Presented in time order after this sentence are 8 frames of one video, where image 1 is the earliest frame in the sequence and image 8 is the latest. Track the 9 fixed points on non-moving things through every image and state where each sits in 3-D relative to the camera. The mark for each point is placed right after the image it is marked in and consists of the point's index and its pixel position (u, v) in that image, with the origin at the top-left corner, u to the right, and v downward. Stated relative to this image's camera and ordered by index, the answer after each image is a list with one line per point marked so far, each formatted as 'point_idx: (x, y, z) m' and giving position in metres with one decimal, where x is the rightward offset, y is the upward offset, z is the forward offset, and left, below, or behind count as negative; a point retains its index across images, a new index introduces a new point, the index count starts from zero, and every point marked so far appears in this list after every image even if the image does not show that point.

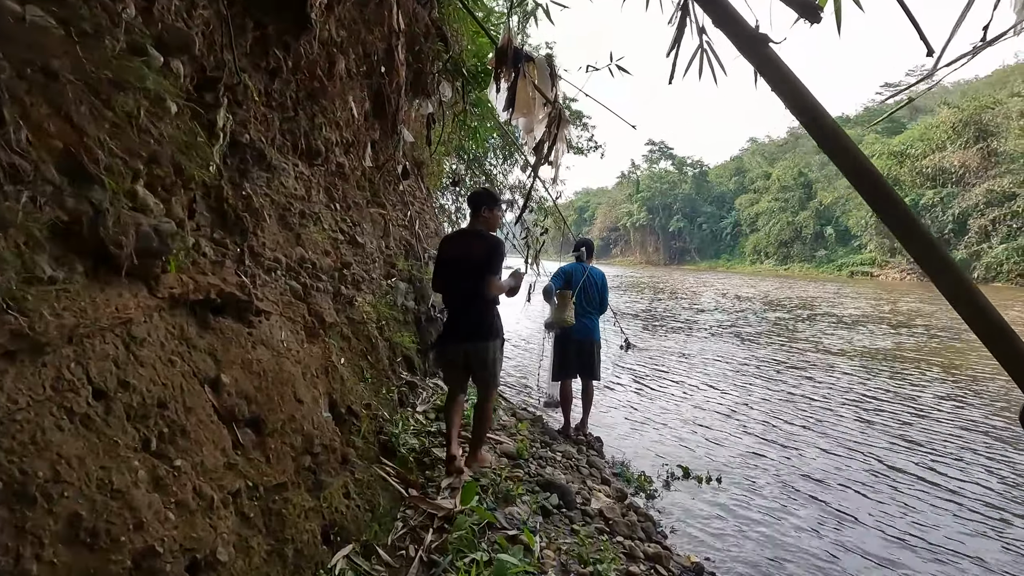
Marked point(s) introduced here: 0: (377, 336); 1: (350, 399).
0: (-1.2, -0.4, +4.7) m
1: (-1.1, -0.7, +3.5) m
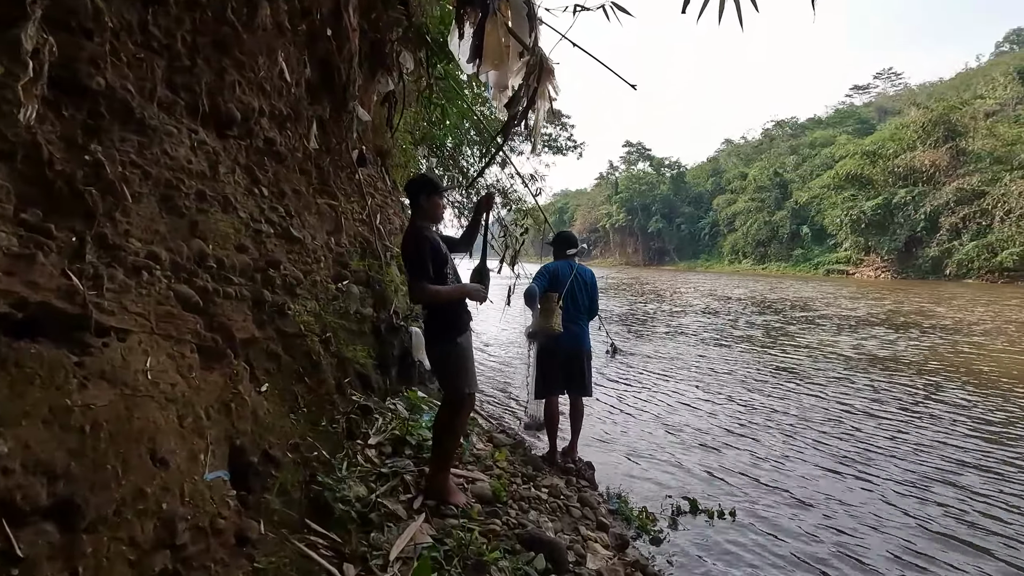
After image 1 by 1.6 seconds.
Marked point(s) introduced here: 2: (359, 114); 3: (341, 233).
0: (-1.4, -0.4, +3.8) m
1: (-1.2, -0.8, +2.7) m
2: (-1.5, +1.7, +5.3) m
3: (-1.6, +0.5, +5.0) m
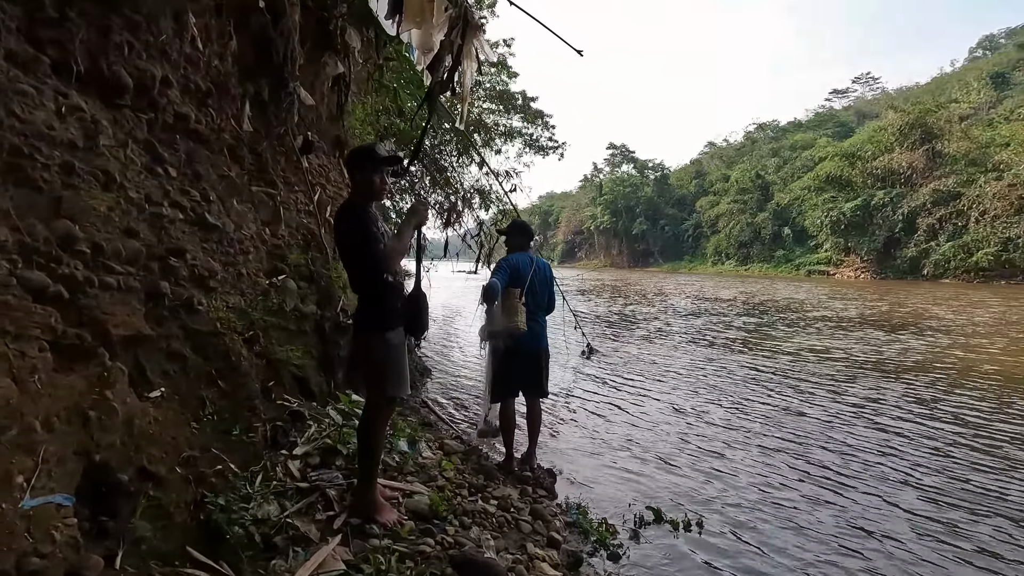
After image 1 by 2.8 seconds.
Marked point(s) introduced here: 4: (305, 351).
0: (-1.7, -0.4, +3.4) m
1: (-1.6, -0.7, +2.3) m
2: (-1.9, +1.8, +4.9) m
3: (-2.0, +0.5, +4.6) m
4: (-1.7, -0.5, +4.3) m
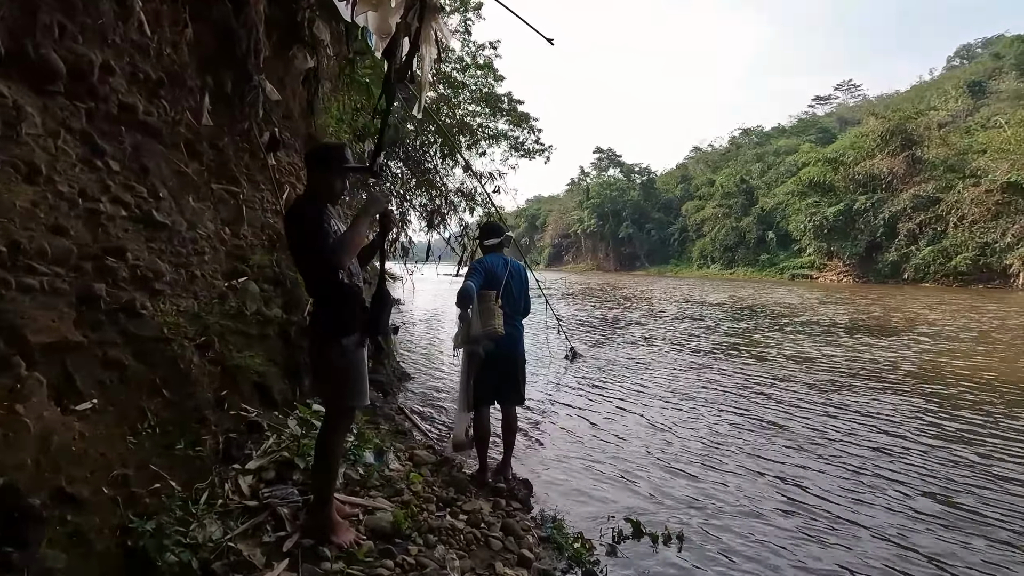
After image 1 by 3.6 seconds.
0: (-1.9, -0.4, +3.2) m
1: (-1.7, -0.7, +2.0) m
2: (-2.1, +1.7, +4.7) m
3: (-2.2, +0.5, +4.3) m
4: (-1.9, -0.5, +4.1) m
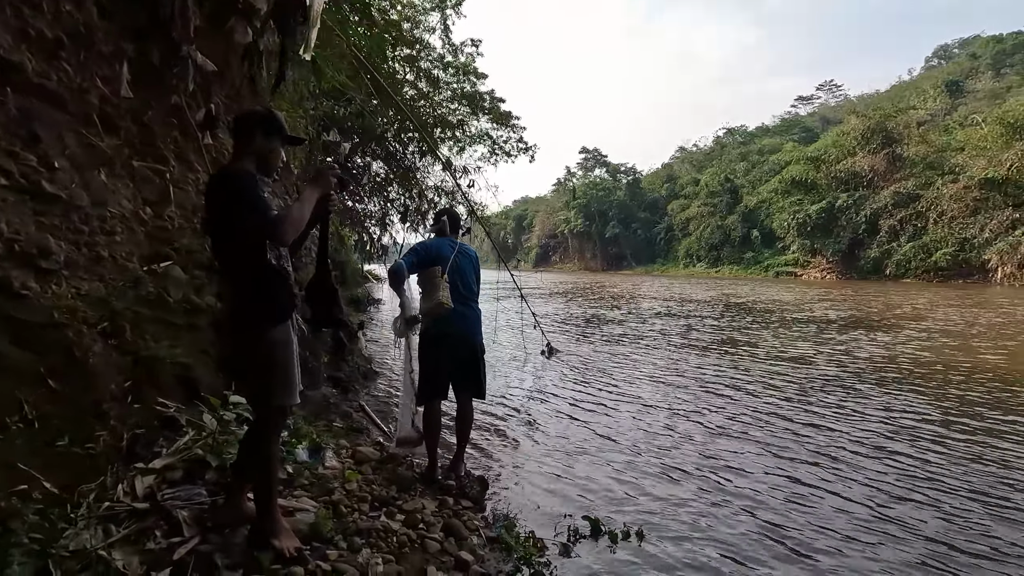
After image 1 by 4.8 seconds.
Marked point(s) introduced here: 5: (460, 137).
0: (-2.3, -0.3, +2.9) m
1: (-2.0, -0.6, +1.7) m
2: (-2.5, +1.8, +4.4) m
3: (-2.6, +0.6, +4.0) m
4: (-2.2, -0.4, +3.8) m
5: (-1.6, +4.7, +16.7) m
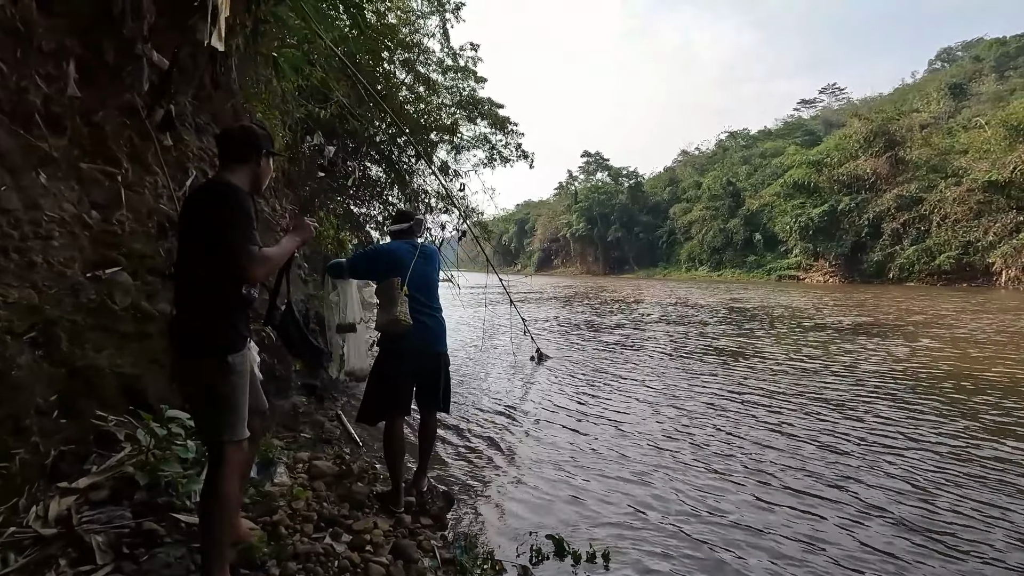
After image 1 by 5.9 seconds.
0: (-2.5, -0.3, +2.7) m
1: (-2.3, -0.6, +1.6) m
2: (-2.8, +1.8, +4.2) m
3: (-2.8, +0.6, +3.9) m
4: (-2.5, -0.5, +3.6) m
5: (-1.7, +4.6, +16.5) m
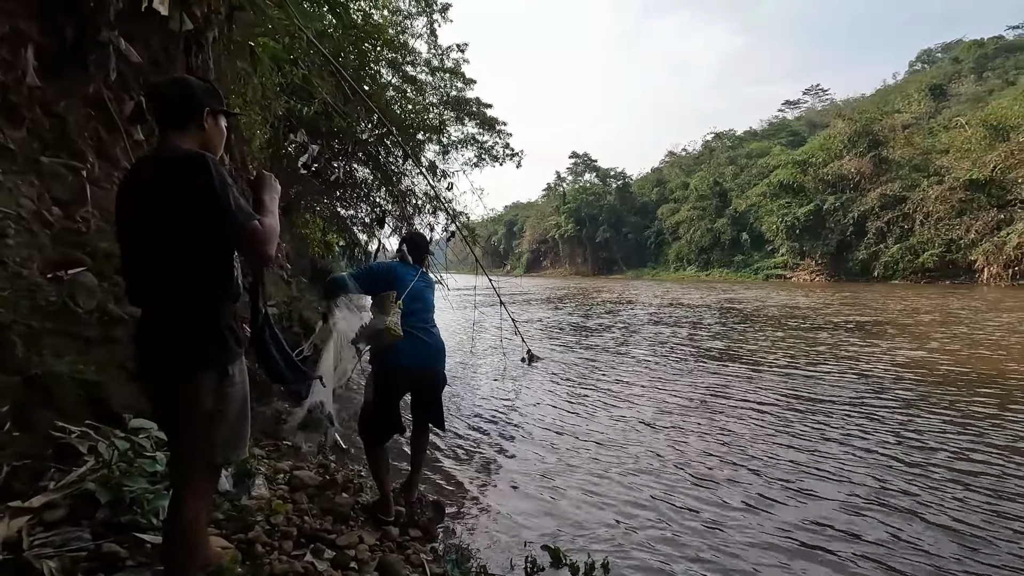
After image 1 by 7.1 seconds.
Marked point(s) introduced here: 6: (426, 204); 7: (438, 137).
0: (-2.6, -0.3, +2.5) m
1: (-2.3, -0.6, +1.3) m
2: (-2.9, +1.8, +4.0) m
3: (-2.9, +0.6, +3.6) m
4: (-2.5, -0.5, +3.4) m
5: (-2.1, +4.5, +16.3) m
6: (-1.3, +1.3, +8.2) m
7: (-2.1, +4.2, +14.7) m
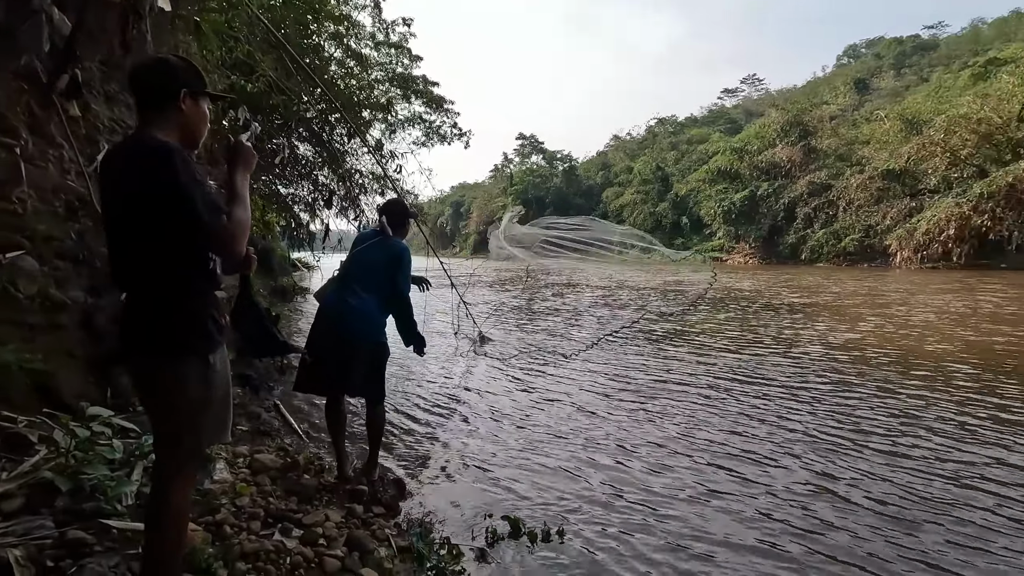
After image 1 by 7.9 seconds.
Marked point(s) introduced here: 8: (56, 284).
0: (-2.7, -0.3, +2.4) m
1: (-2.4, -0.6, +1.3) m
2: (-3.2, +1.9, +3.8) m
3: (-3.2, +0.7, +3.4) m
4: (-2.8, -0.4, +3.3) m
5: (-3.6, +5.1, +16.0) m
6: (-2.1, +1.6, +8.2) m
7: (-3.5, +4.7, +14.4) m
8: (-2.9, 0.0, +3.4) m
